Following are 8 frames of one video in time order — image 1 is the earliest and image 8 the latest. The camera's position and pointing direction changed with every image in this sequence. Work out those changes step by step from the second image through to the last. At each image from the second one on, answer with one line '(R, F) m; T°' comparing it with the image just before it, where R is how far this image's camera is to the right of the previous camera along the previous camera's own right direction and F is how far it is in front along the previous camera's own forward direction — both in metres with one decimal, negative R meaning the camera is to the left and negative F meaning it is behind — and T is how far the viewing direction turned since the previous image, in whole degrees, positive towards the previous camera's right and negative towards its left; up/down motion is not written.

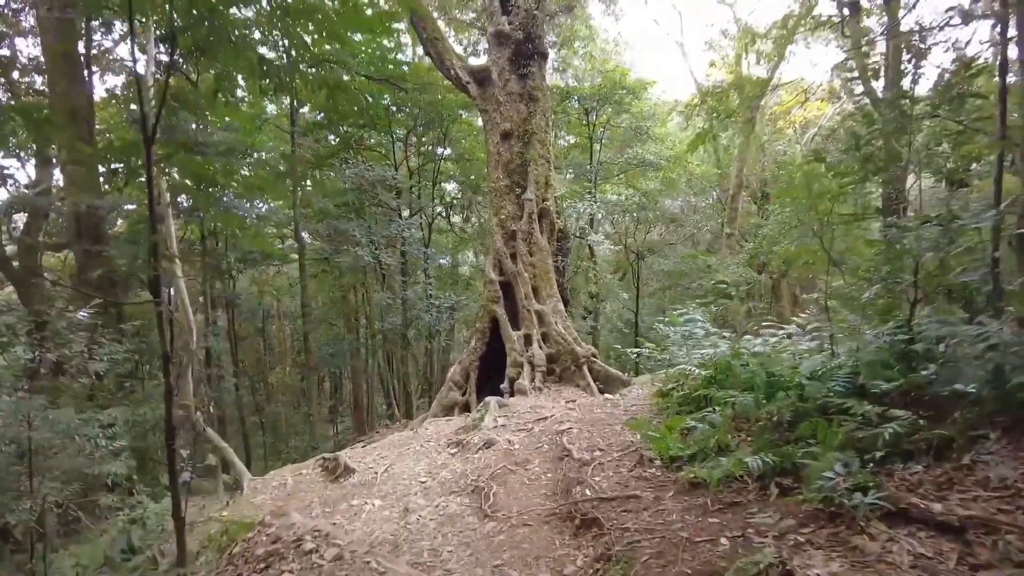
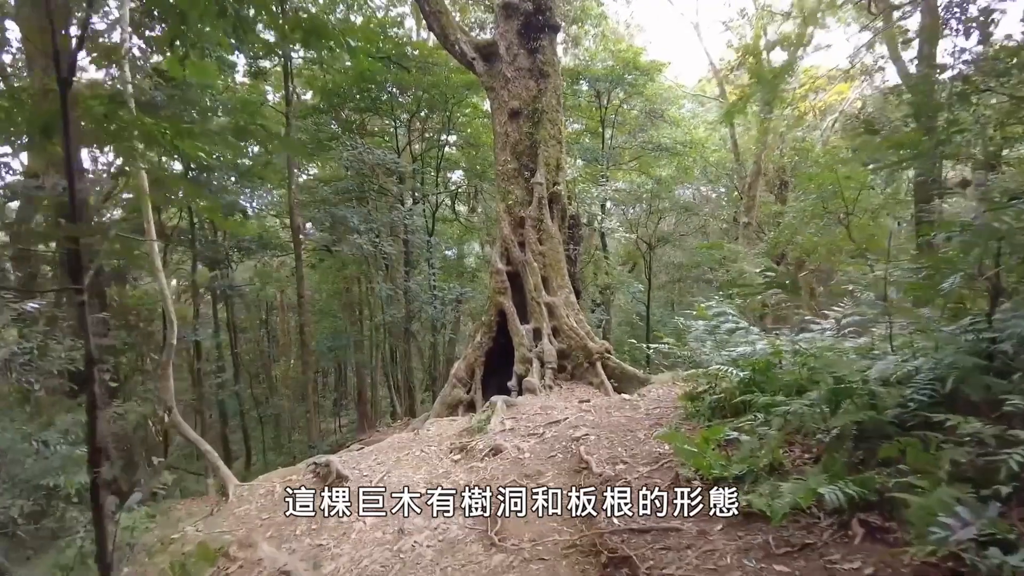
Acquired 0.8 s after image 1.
(0.0, +0.6) m; -1°
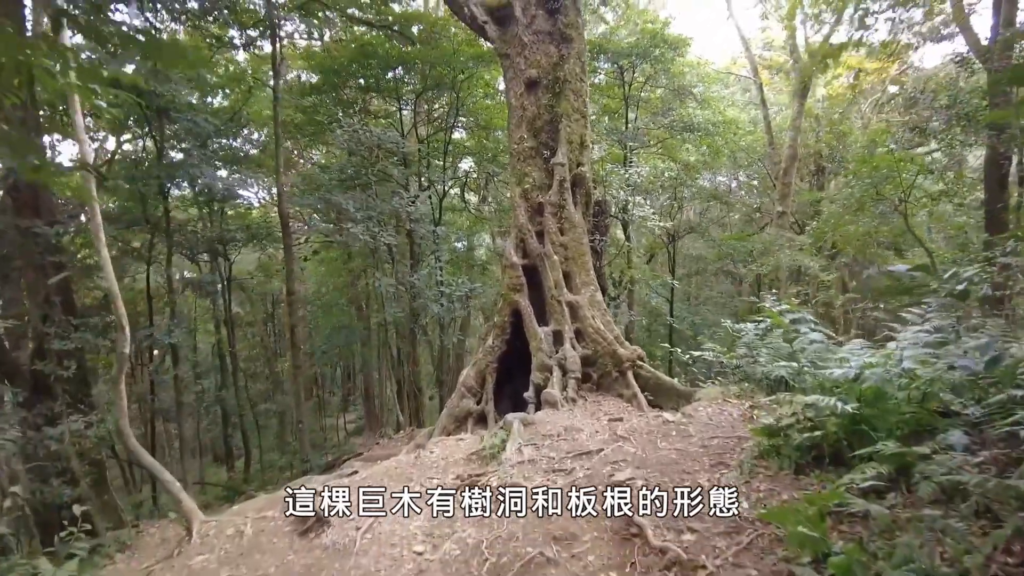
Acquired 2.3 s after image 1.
(-0.1, +1.1) m; -1°
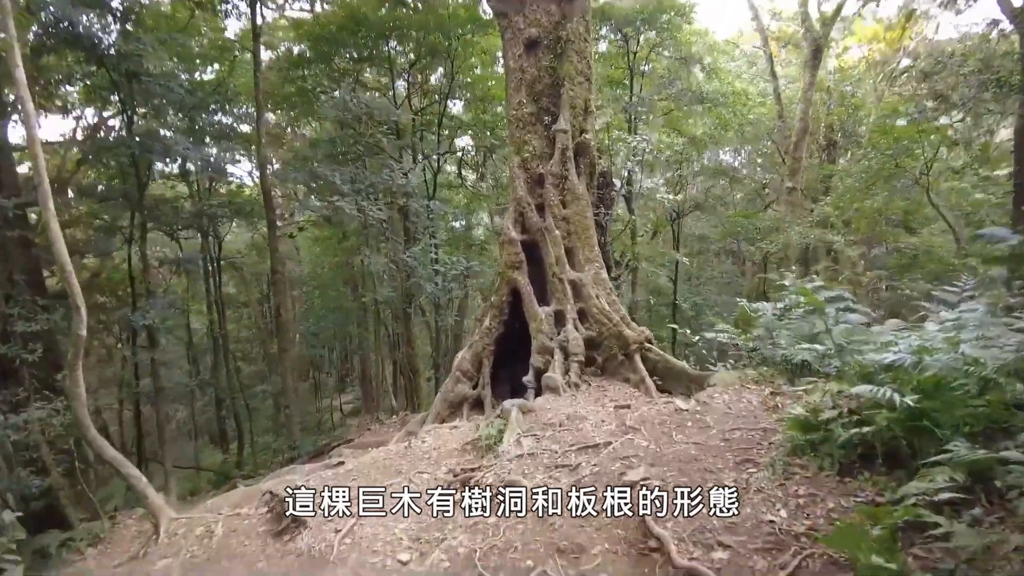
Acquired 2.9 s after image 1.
(0.0, +0.5) m; 0°
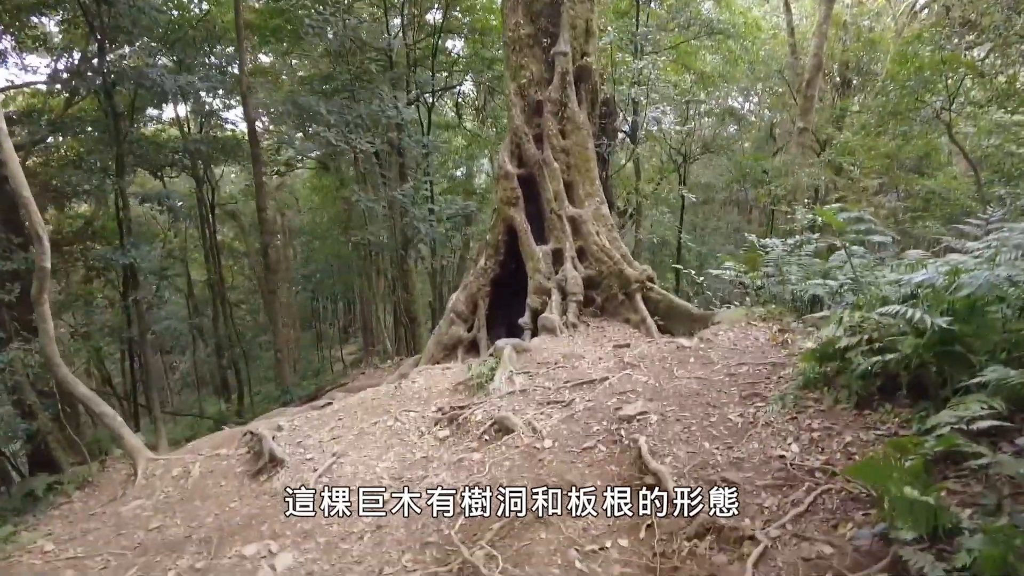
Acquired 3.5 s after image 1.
(+0.1, +0.3) m; 0°
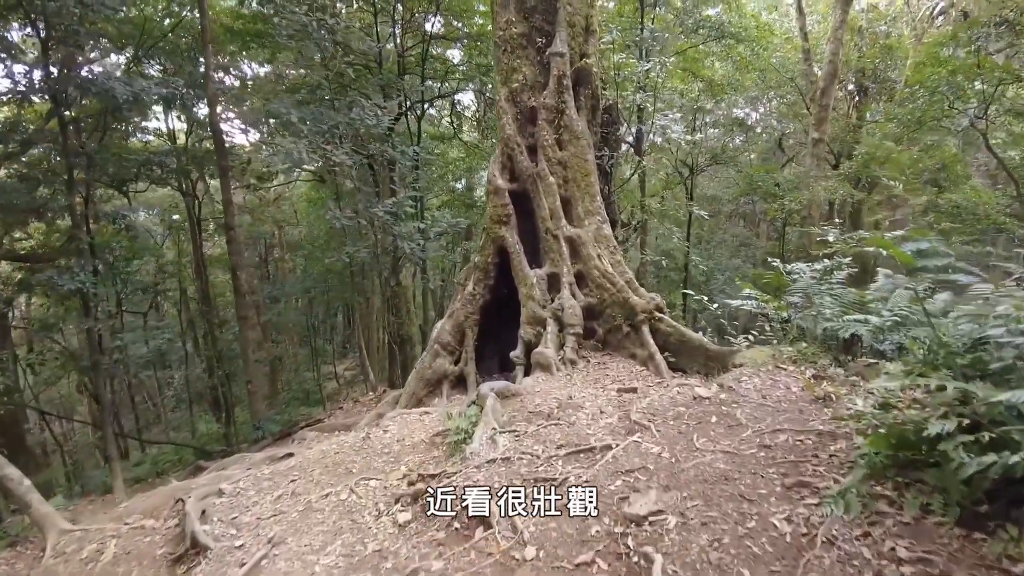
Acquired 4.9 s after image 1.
(+0.1, +0.7) m; 0°
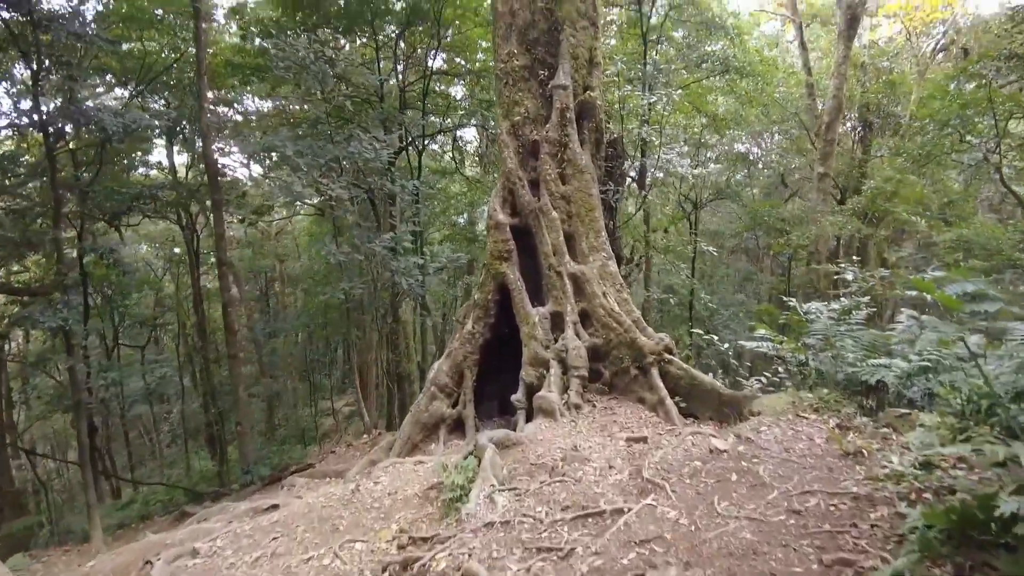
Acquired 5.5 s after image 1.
(0.0, +0.3) m; 0°
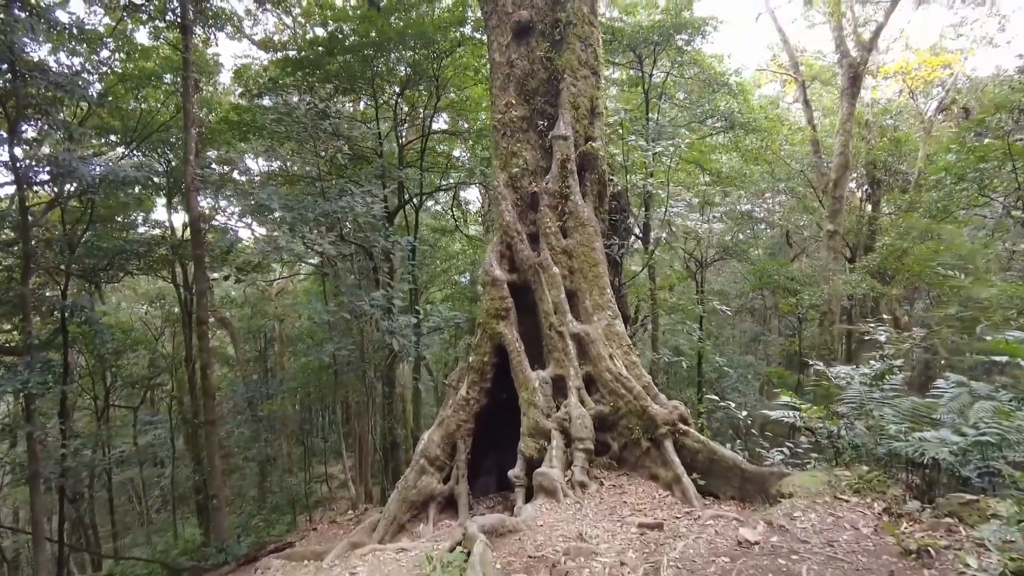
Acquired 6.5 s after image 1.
(0.0, +0.4) m; 0°
